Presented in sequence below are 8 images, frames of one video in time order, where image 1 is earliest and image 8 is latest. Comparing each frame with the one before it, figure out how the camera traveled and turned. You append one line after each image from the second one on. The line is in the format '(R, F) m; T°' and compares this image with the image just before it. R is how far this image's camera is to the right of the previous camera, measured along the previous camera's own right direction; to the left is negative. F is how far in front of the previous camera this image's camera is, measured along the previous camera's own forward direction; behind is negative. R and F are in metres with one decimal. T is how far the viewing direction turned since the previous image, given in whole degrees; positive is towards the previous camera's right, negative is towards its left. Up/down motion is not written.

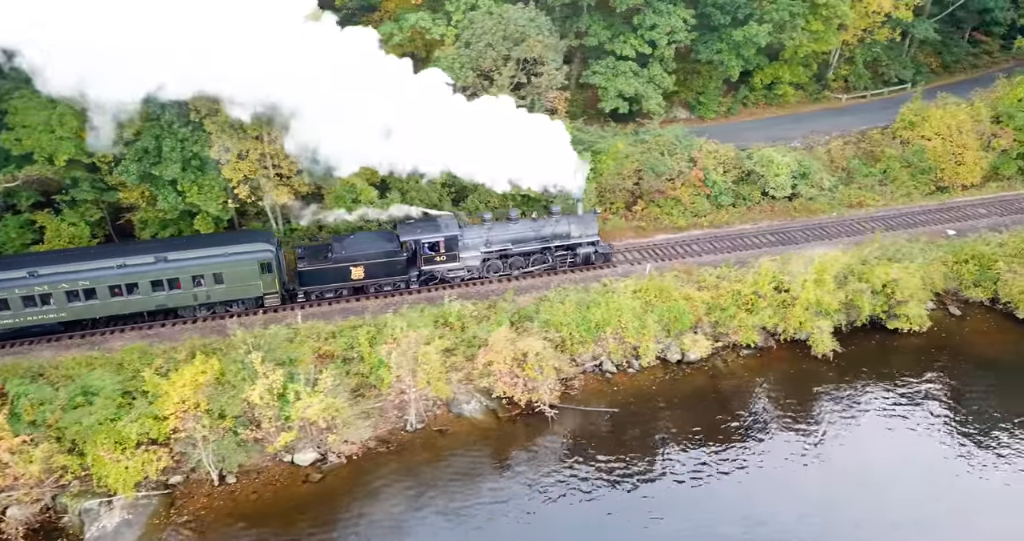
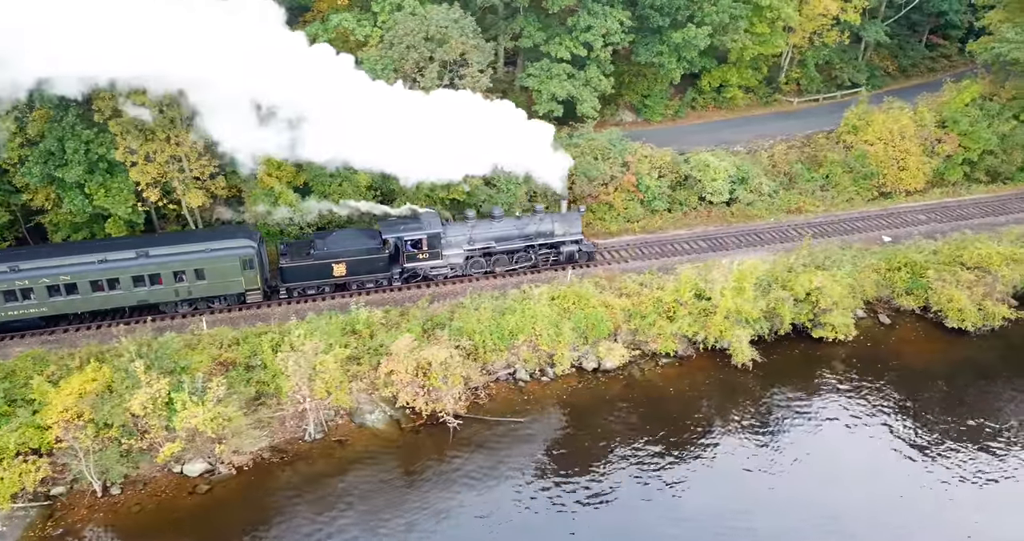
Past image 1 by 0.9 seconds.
(+2.8, +0.5) m; 0°
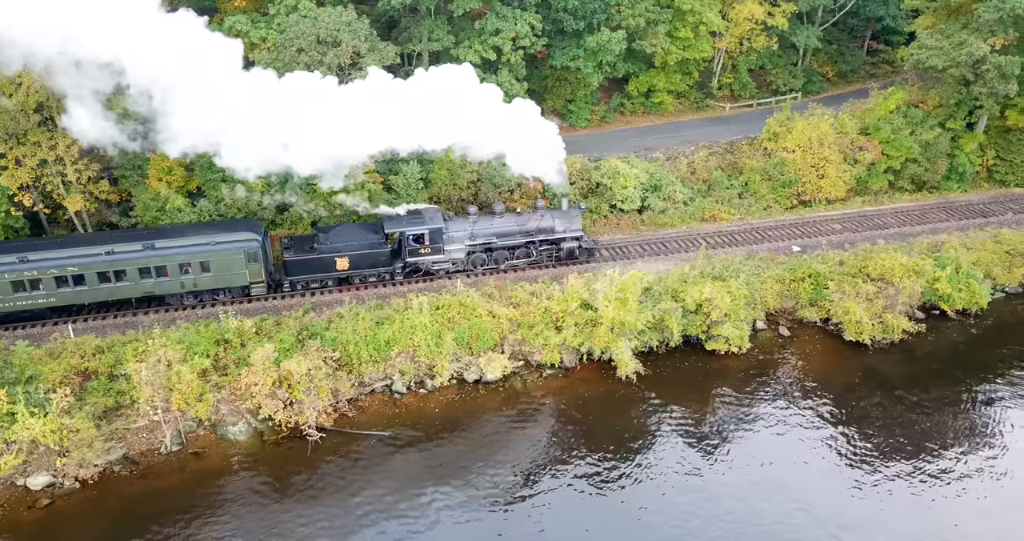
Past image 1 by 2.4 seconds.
(+3.9, +0.6) m; 0°
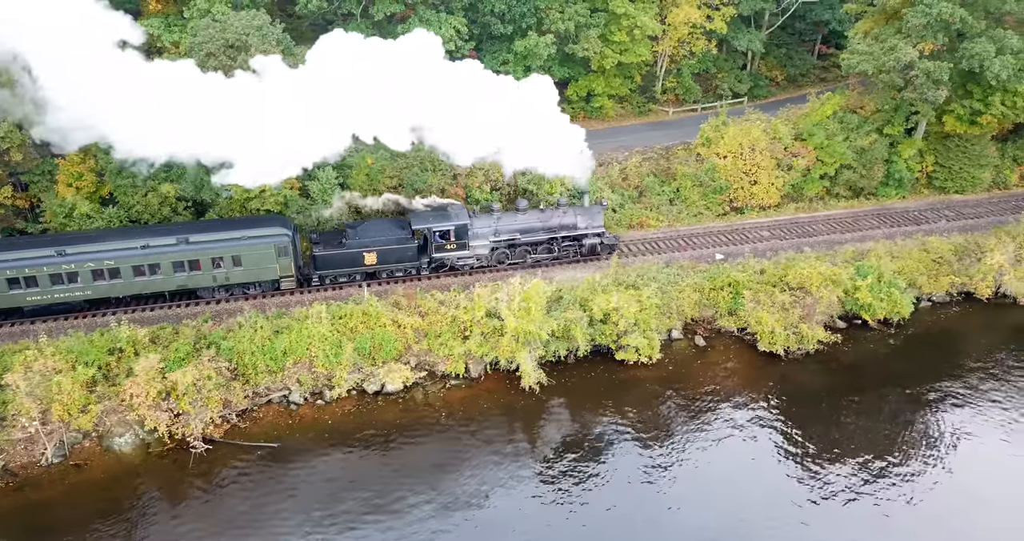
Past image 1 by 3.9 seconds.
(+3.2, +0.4) m; 0°
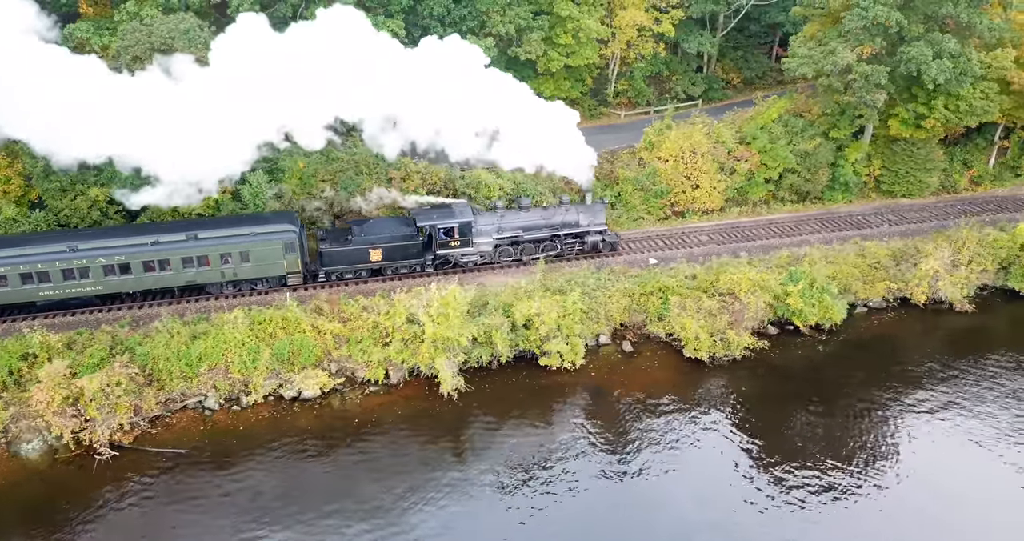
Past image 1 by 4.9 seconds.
(+2.6, +0.2) m; 0°
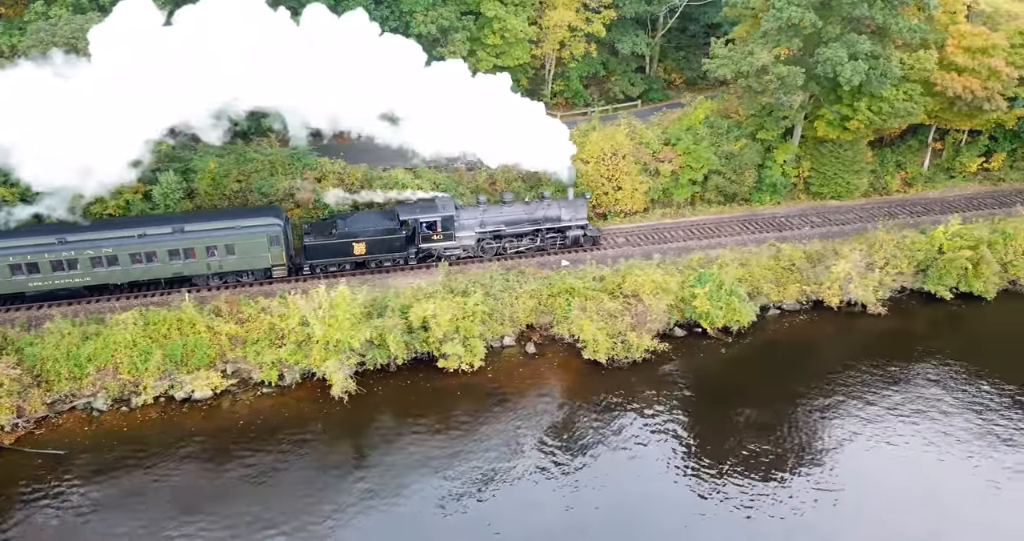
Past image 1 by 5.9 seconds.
(+3.5, +0.1) m; 0°
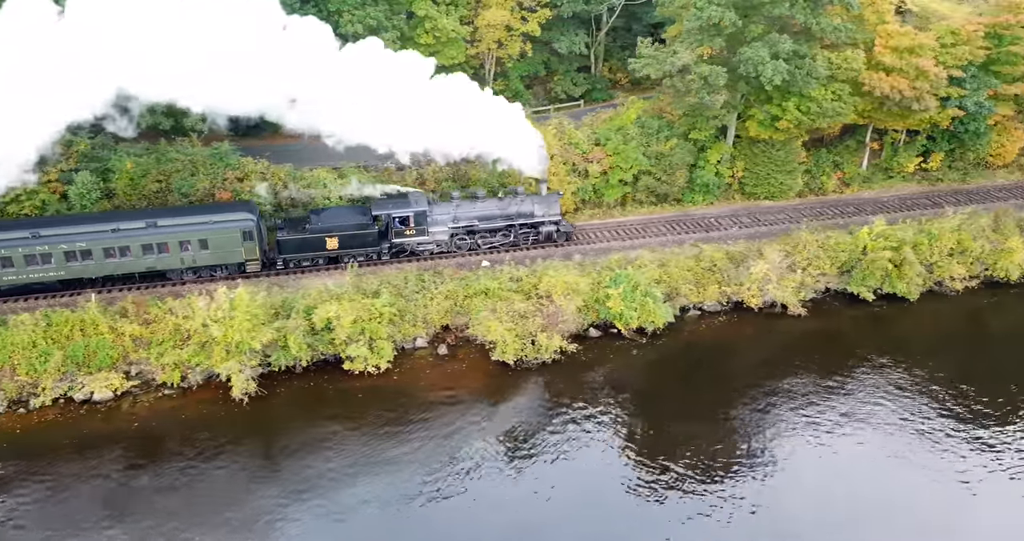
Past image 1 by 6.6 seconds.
(+3.1, +0.1) m; 0°
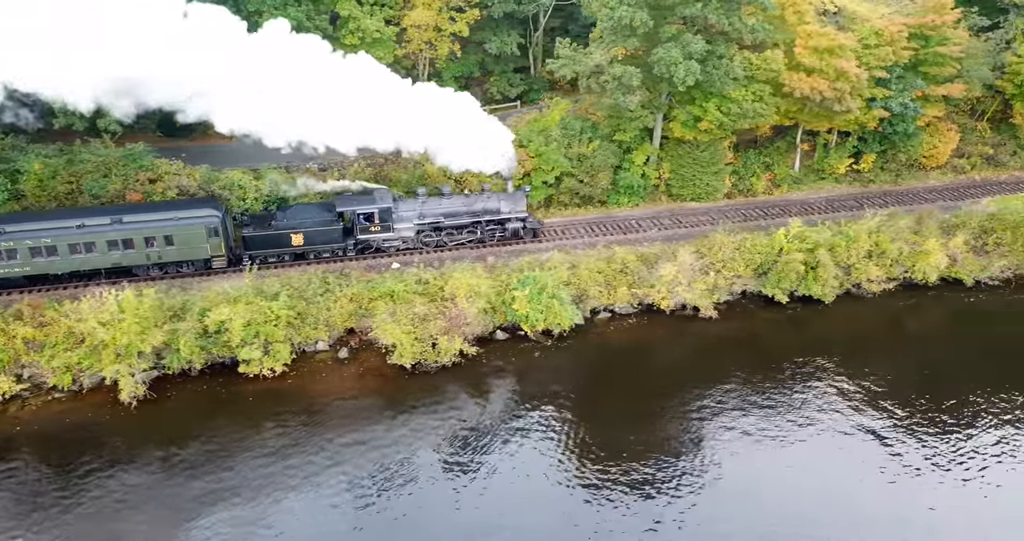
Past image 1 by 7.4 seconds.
(+3.3, +0.2) m; 0°
